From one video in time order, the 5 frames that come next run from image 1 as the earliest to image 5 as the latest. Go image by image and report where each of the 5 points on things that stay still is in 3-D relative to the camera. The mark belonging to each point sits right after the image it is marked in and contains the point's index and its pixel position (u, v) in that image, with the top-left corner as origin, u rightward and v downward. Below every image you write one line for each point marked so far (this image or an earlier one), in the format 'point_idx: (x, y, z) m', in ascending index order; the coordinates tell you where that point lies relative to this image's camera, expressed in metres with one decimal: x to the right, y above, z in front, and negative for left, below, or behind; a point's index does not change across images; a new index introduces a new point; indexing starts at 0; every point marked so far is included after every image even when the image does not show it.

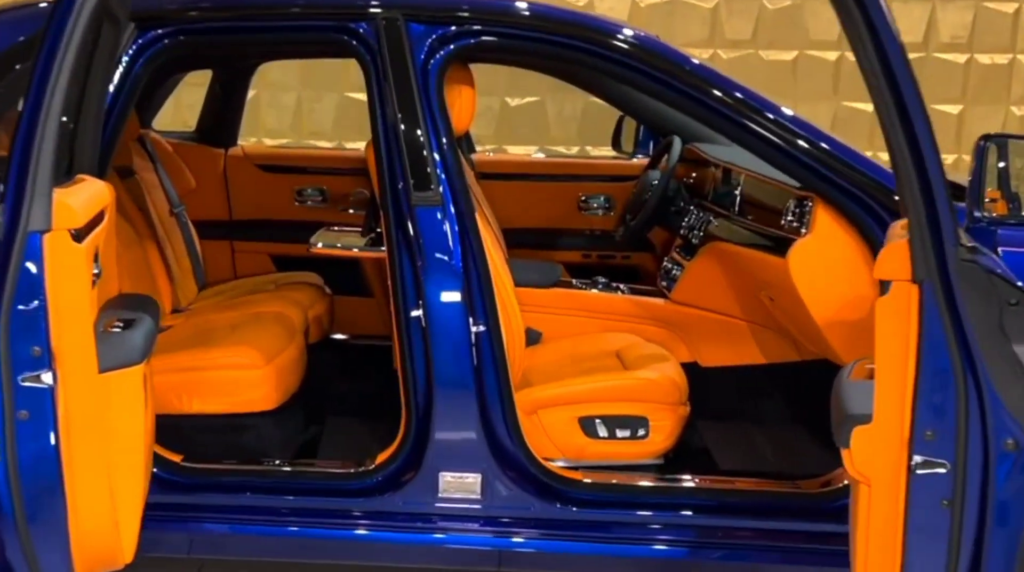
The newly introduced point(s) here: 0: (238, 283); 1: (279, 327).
0: (-0.7, 0.0, +2.7) m
1: (-0.5, -0.1, +2.3) m
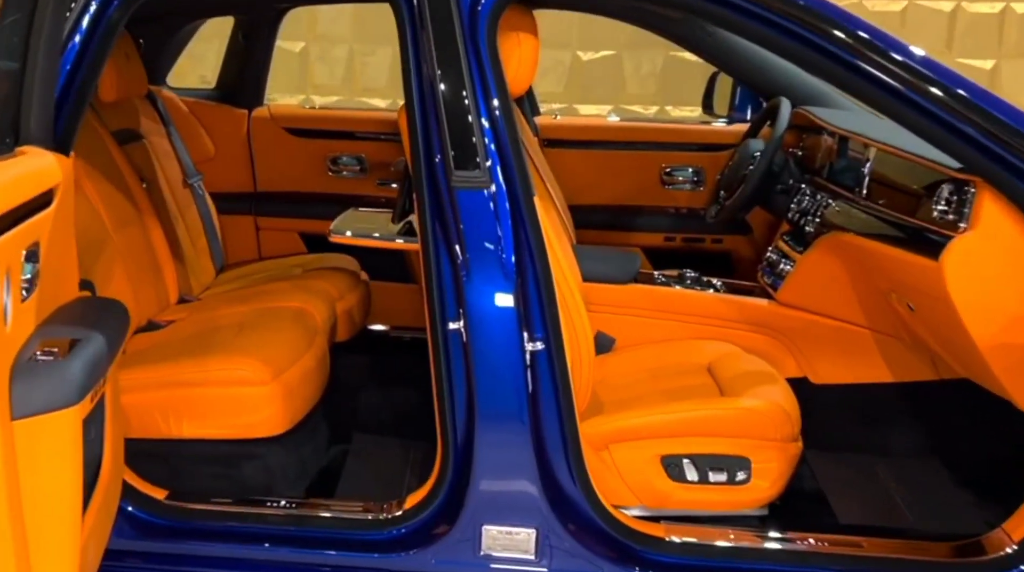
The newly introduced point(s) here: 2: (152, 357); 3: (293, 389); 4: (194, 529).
0: (-0.5, 0.0, +2.3) m
1: (-0.4, -0.1, +1.9) m
2: (-0.5, -0.1, +1.7) m
3: (-0.3, -0.2, +1.7) m
4: (-0.5, -0.3, +1.6) m
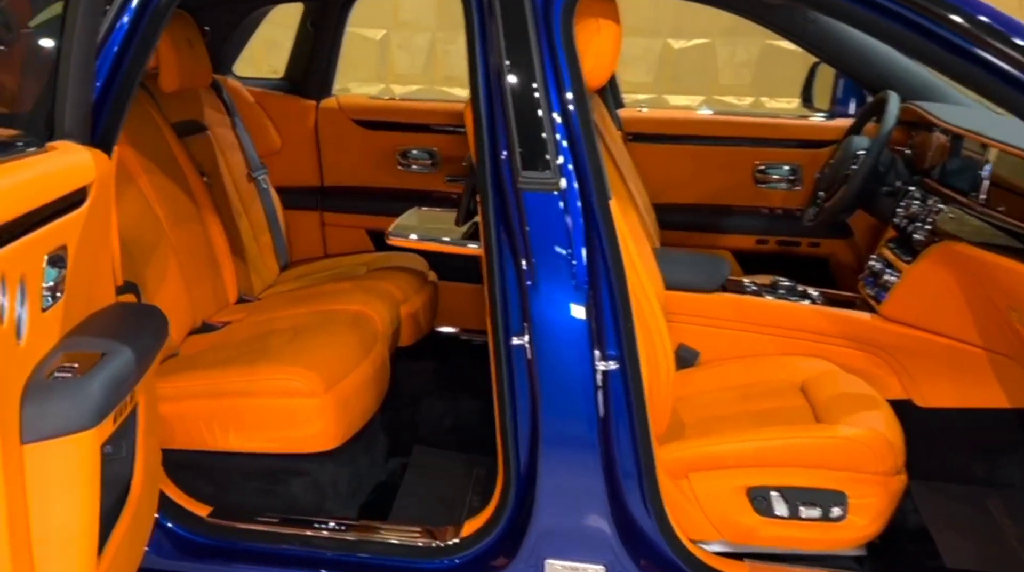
0: (-0.4, 0.0, +2.2) m
1: (-0.2, -0.1, +1.8) m
2: (-0.4, -0.1, +1.6) m
3: (-0.2, -0.2, +1.6) m
4: (-0.4, -0.3, +1.5) m
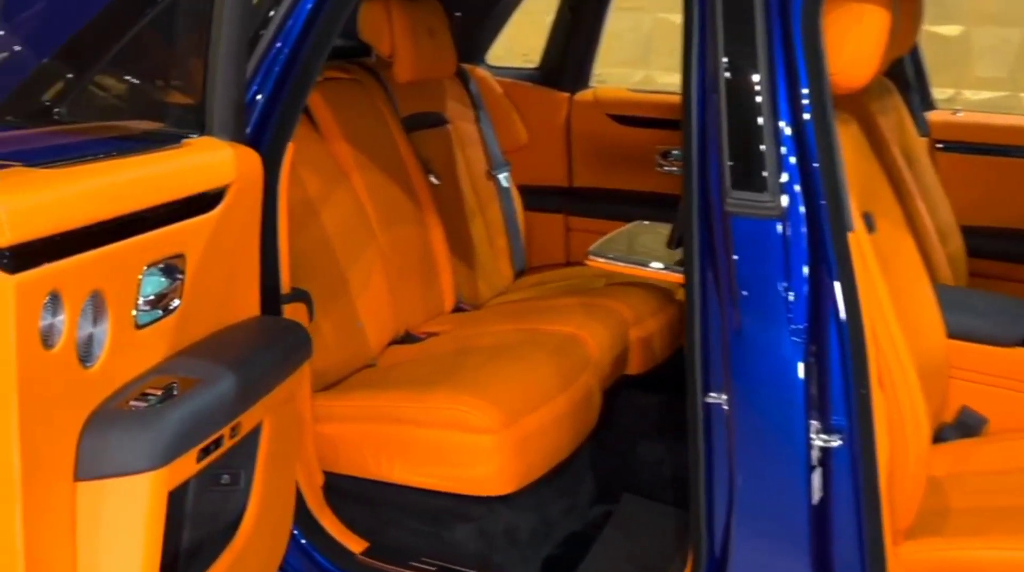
0: (+0.1, 0.0, +2.0) m
1: (+0.1, -0.1, +1.6) m
2: (-0.2, -0.1, +1.5) m
3: (0.0, -0.2, +1.4) m
4: (-0.2, -0.4, +1.3) m
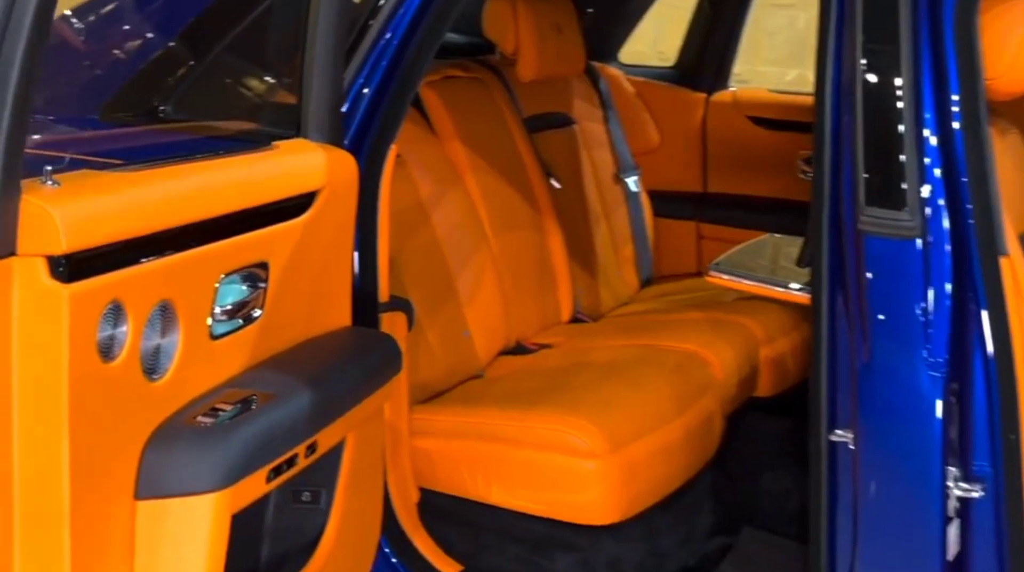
0: (+0.3, 0.0, +1.9) m
1: (+0.2, -0.1, +1.5) m
2: (0.0, -0.1, +1.4) m
3: (+0.1, -0.2, +1.3) m
4: (0.0, -0.4, +1.3) m
